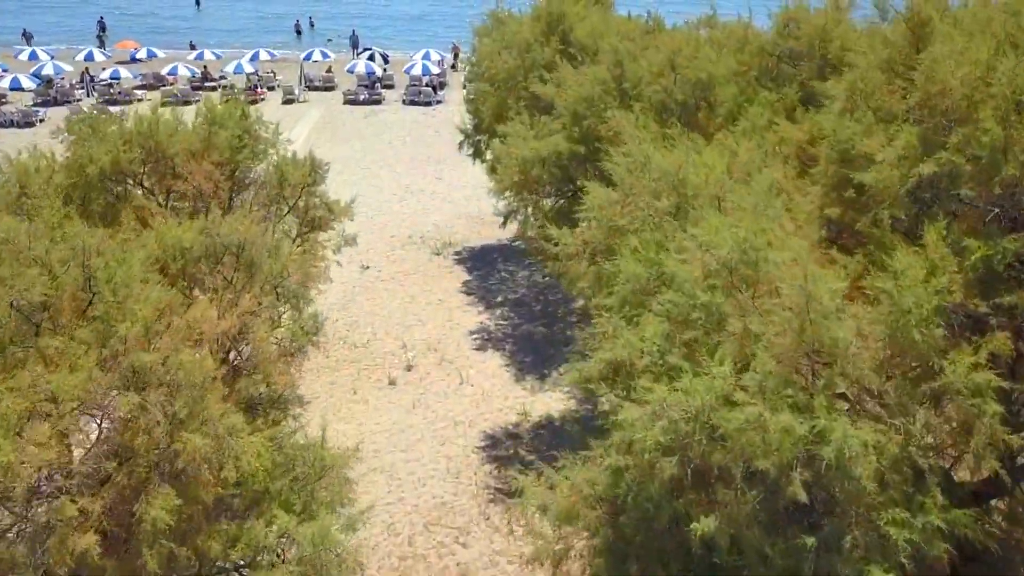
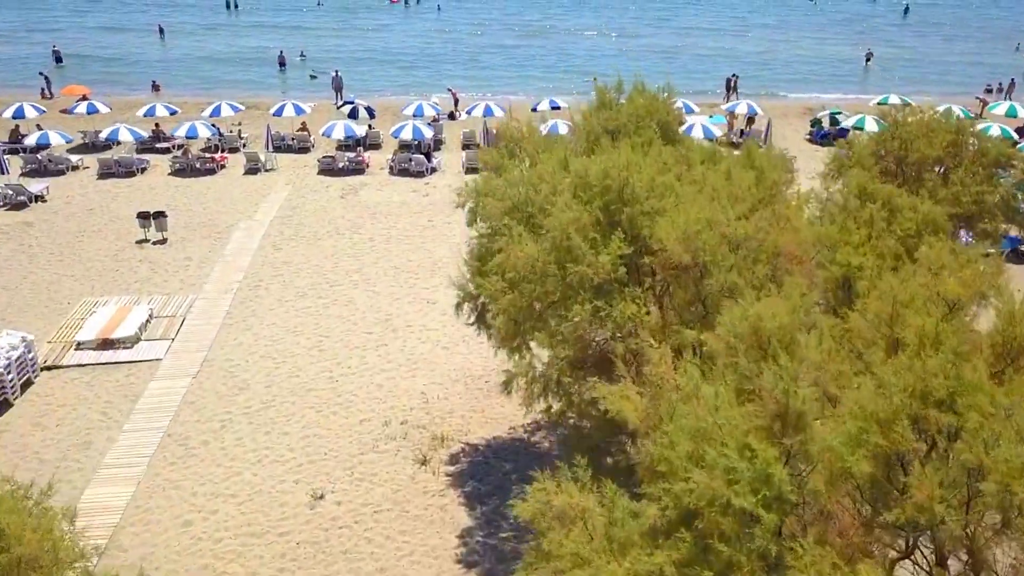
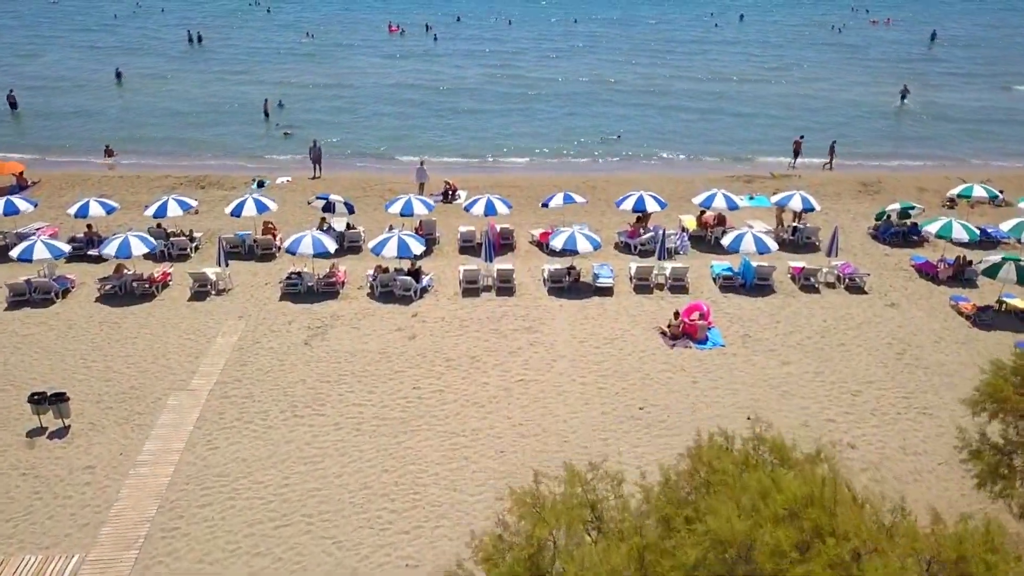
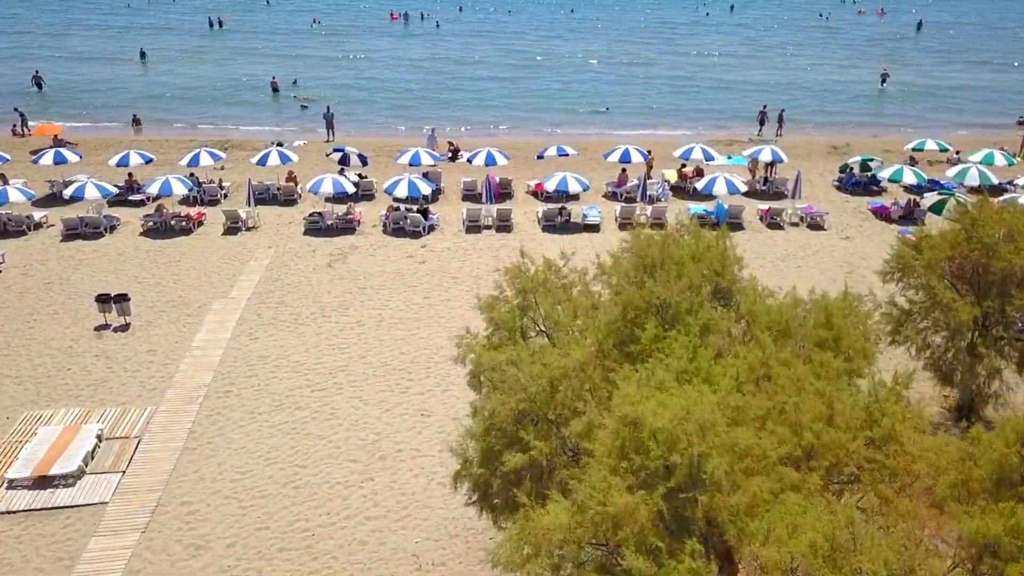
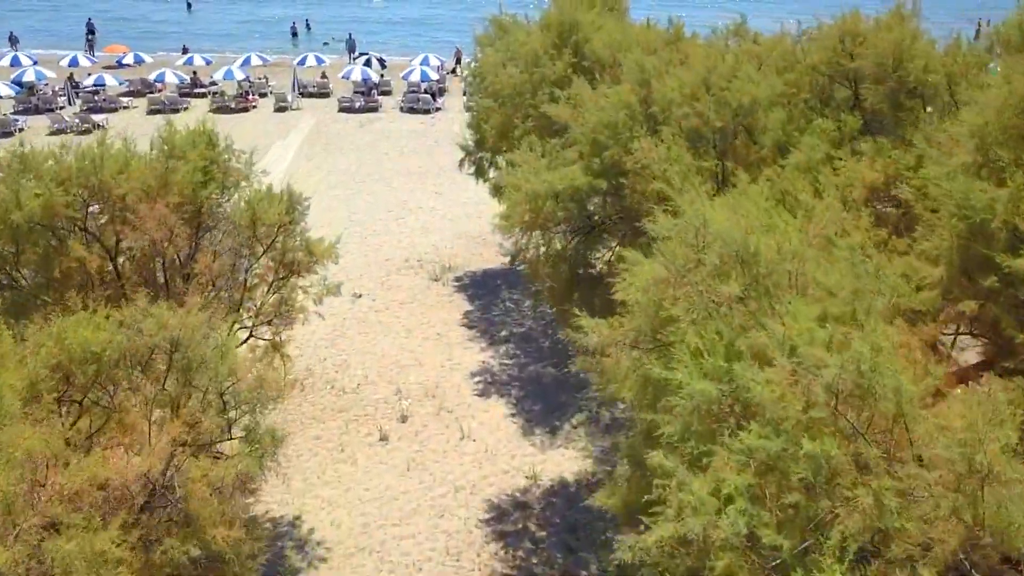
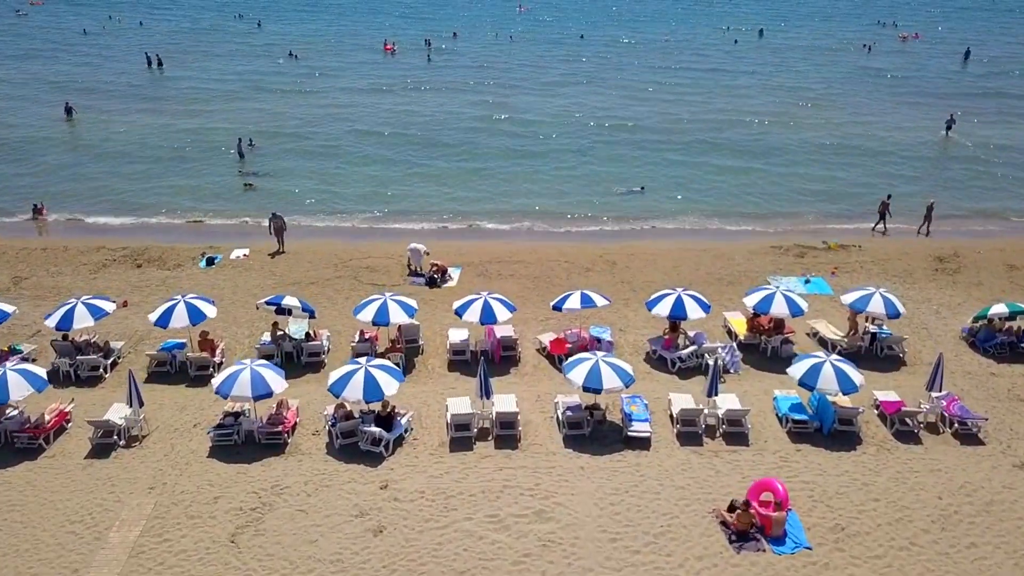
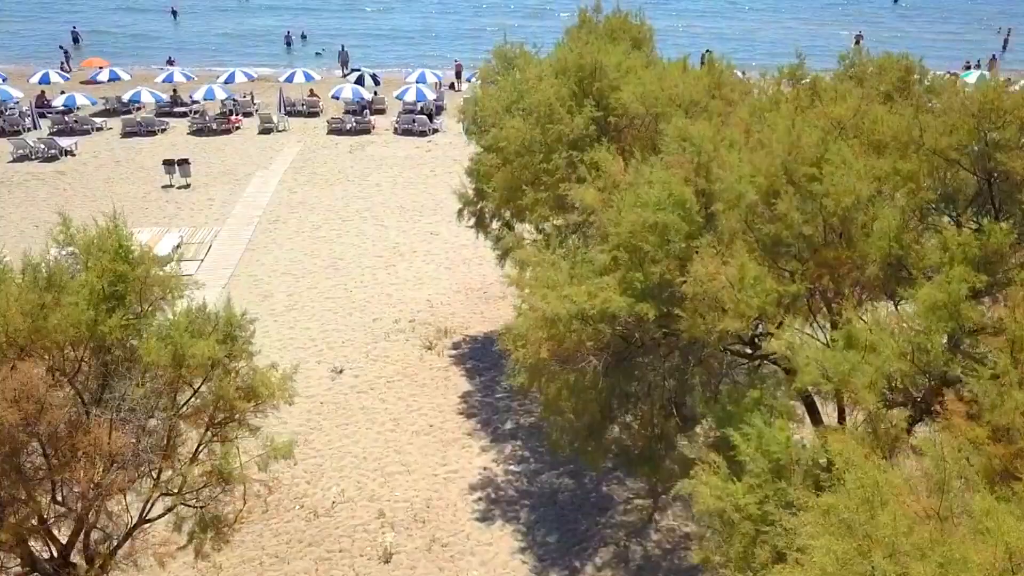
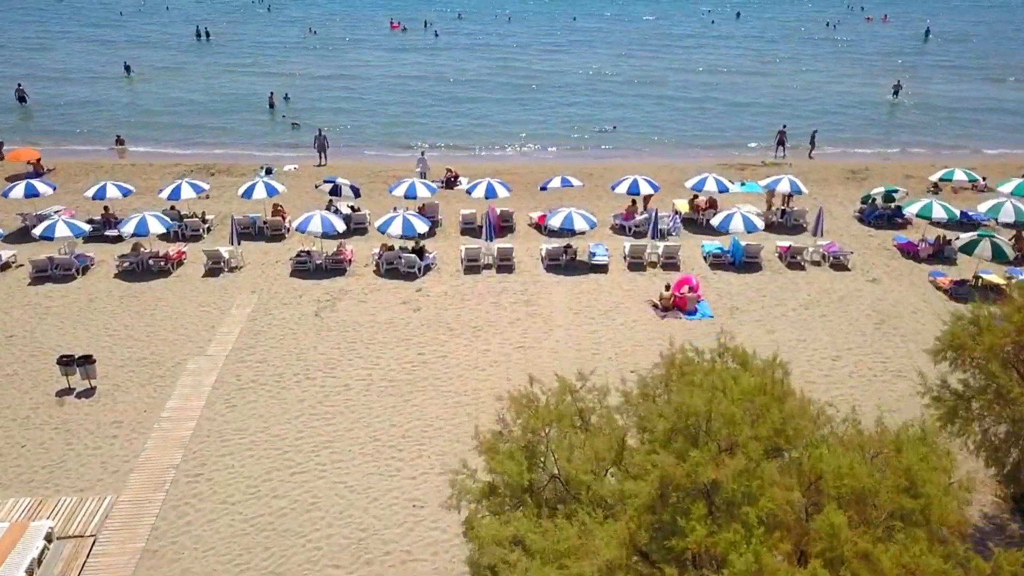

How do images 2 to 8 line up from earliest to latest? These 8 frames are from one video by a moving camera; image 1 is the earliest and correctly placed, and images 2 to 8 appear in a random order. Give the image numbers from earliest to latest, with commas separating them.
5, 7, 2, 4, 8, 3, 6
